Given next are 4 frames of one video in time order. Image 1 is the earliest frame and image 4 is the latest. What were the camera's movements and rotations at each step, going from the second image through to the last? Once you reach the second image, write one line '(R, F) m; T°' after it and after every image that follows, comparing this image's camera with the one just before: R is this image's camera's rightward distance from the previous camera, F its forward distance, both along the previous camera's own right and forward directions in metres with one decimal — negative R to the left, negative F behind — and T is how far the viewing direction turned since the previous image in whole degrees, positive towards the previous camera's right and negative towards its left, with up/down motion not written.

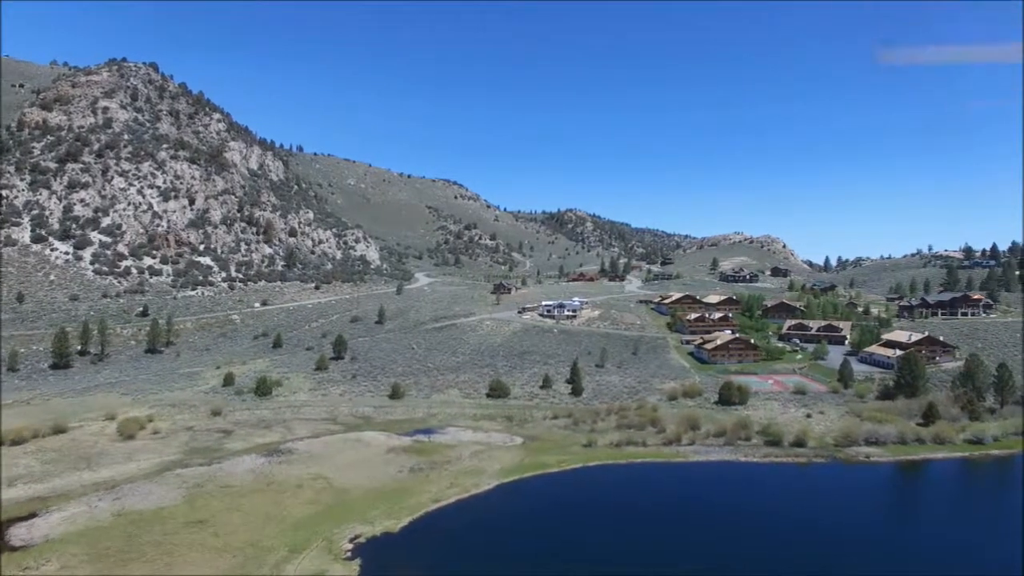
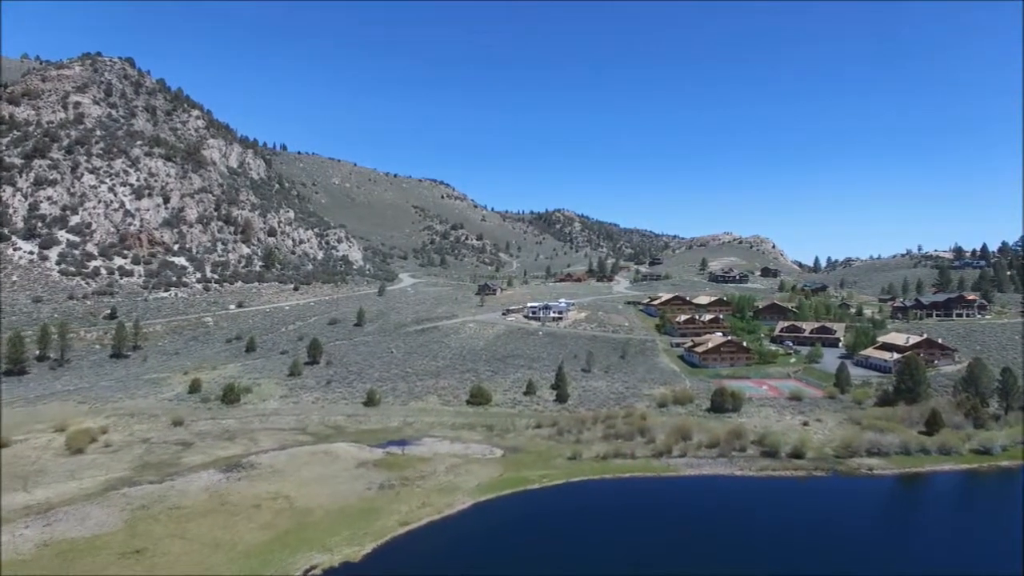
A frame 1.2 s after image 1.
(+0.6, +2.9) m; +1°
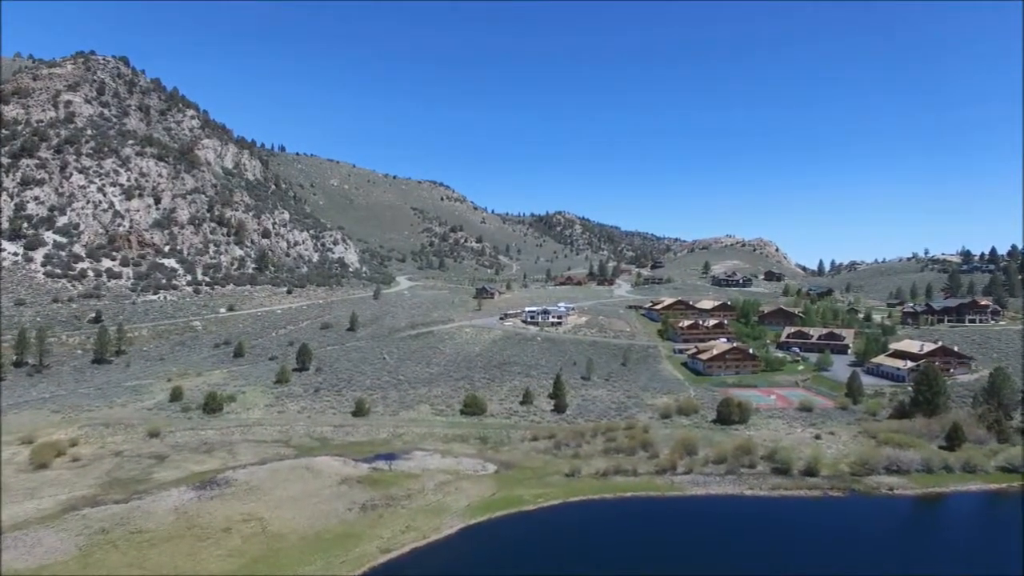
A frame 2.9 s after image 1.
(+0.4, +2.6) m; 0°
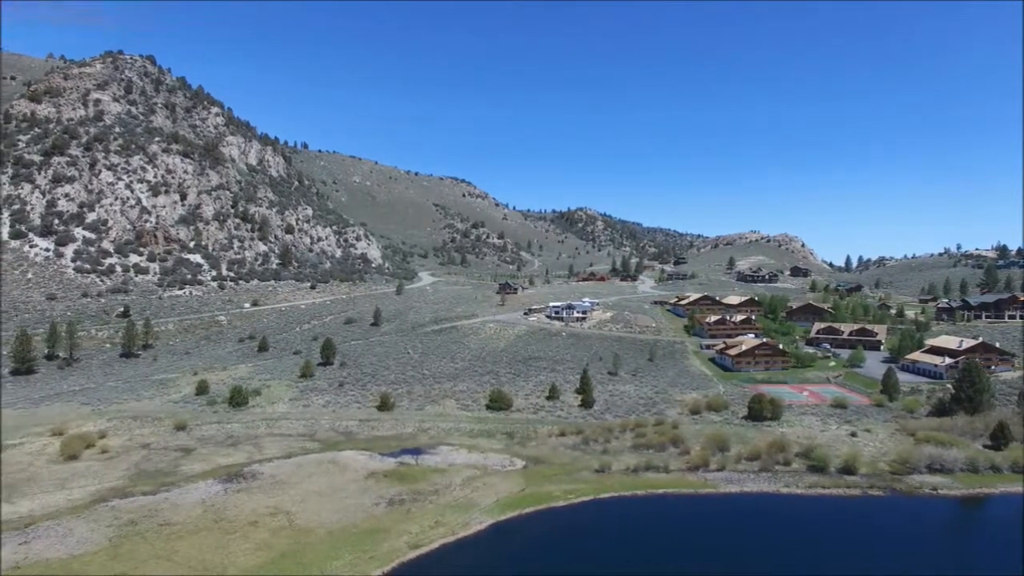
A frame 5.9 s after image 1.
(-0.5, +0.7) m; -2°
